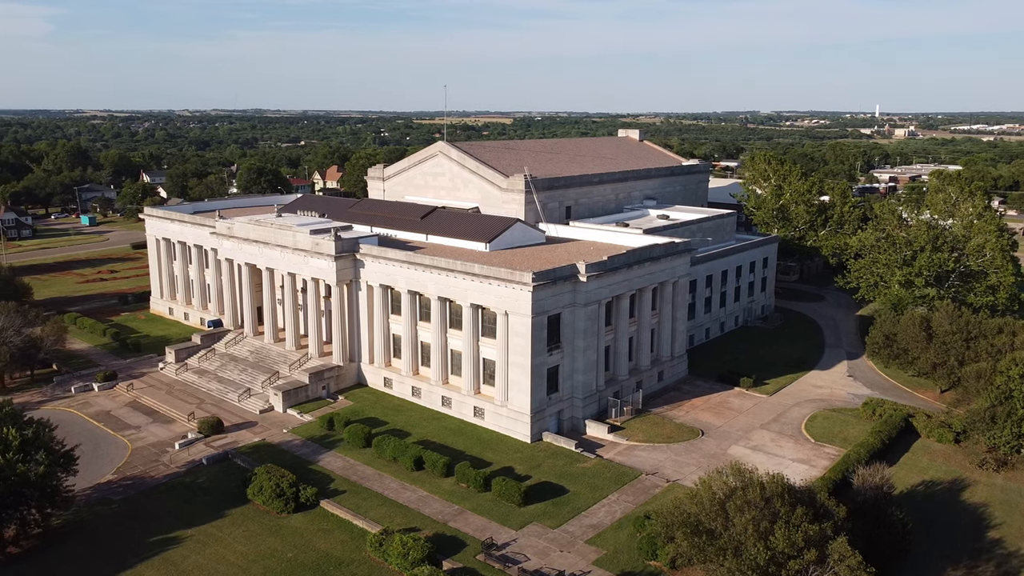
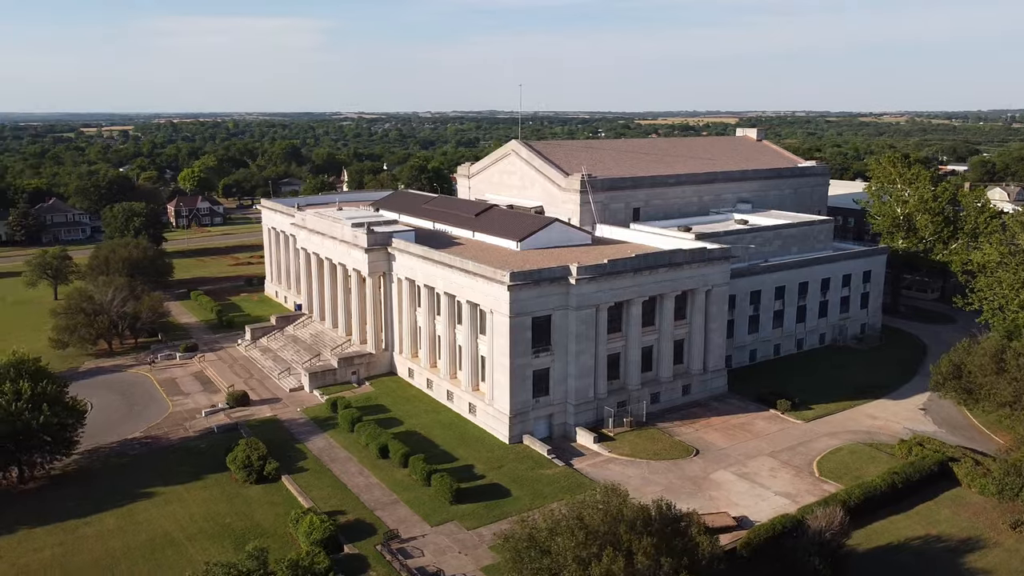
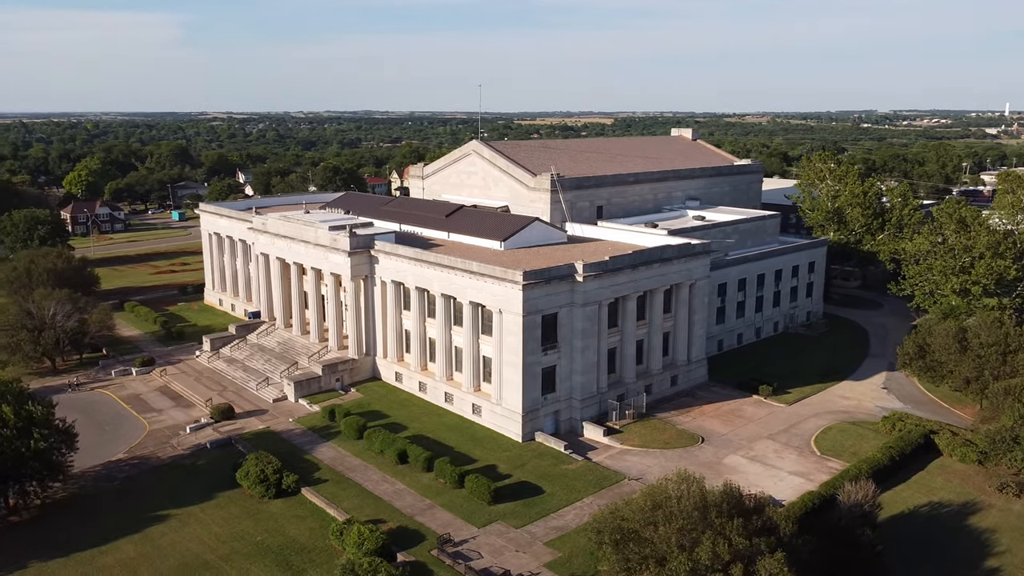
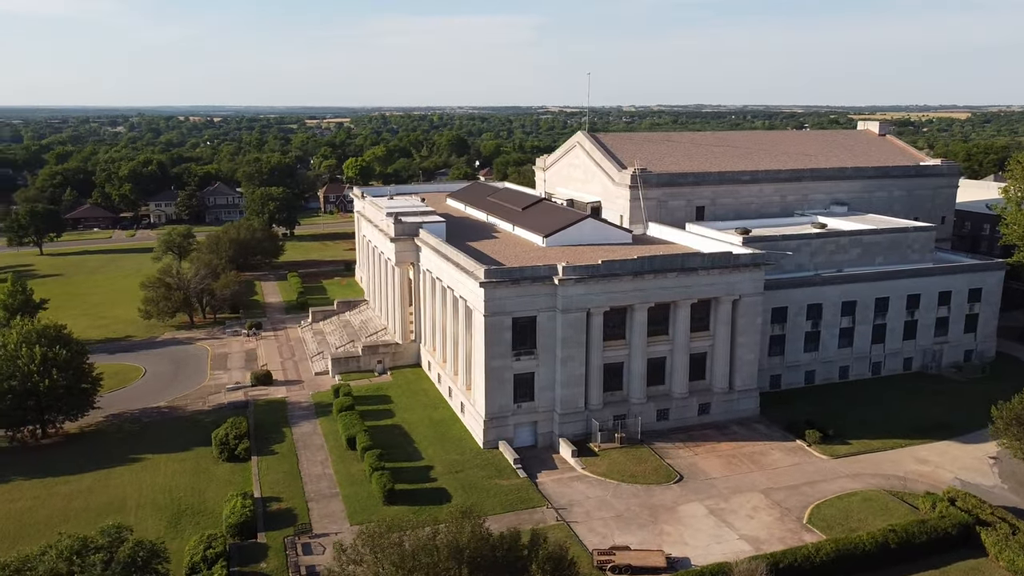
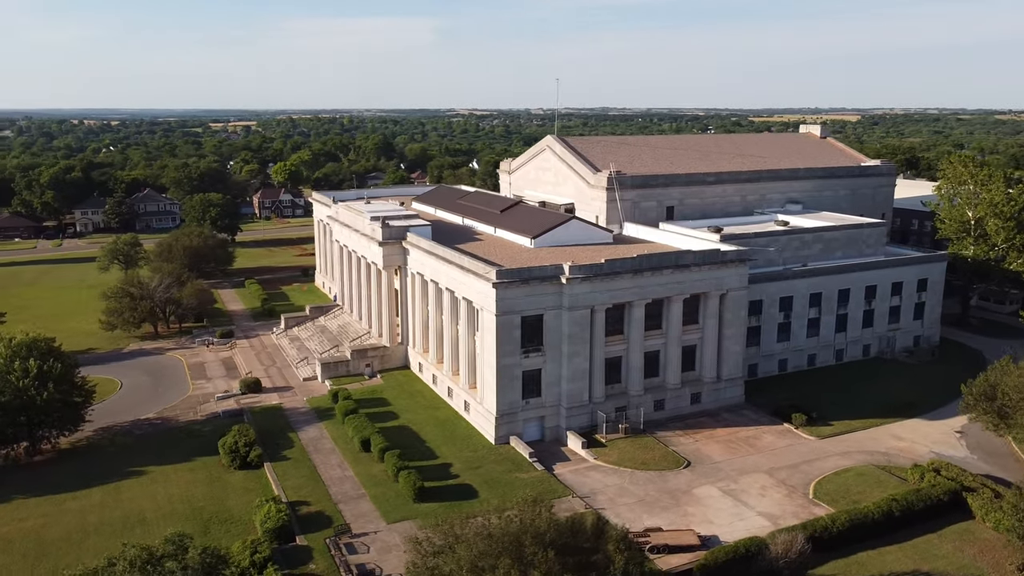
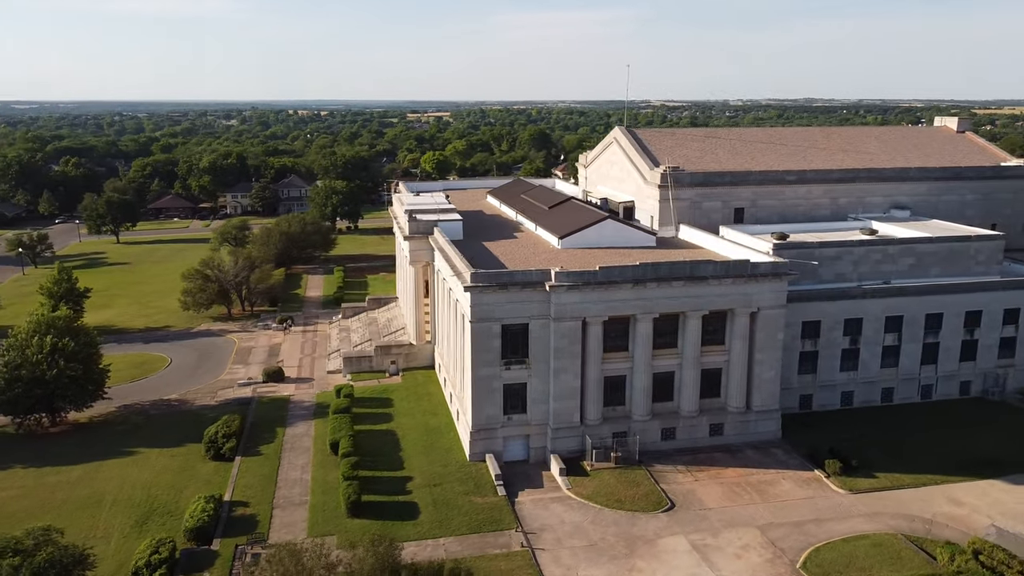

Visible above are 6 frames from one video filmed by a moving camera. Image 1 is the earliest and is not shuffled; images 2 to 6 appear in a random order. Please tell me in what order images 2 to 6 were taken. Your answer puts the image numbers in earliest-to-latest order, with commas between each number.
3, 2, 5, 4, 6
